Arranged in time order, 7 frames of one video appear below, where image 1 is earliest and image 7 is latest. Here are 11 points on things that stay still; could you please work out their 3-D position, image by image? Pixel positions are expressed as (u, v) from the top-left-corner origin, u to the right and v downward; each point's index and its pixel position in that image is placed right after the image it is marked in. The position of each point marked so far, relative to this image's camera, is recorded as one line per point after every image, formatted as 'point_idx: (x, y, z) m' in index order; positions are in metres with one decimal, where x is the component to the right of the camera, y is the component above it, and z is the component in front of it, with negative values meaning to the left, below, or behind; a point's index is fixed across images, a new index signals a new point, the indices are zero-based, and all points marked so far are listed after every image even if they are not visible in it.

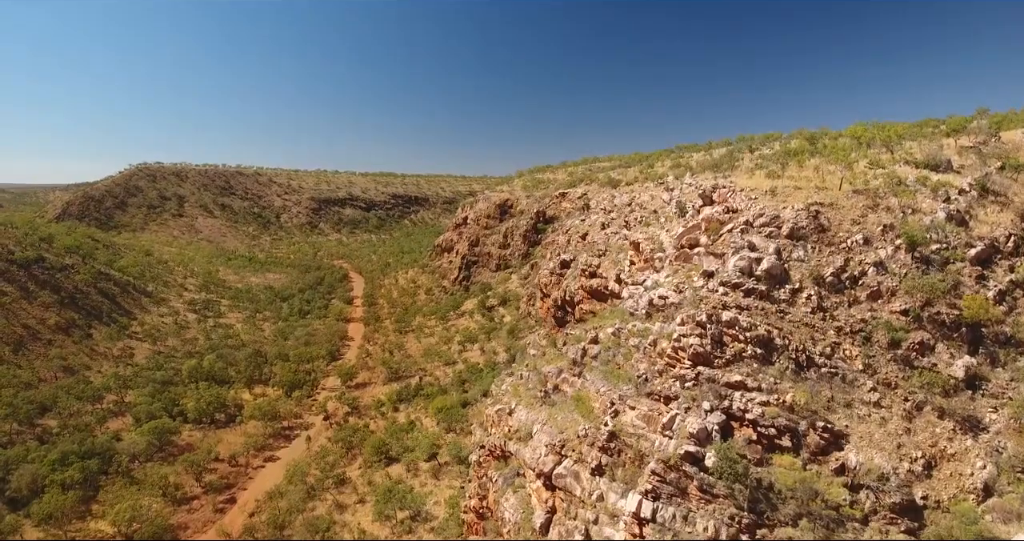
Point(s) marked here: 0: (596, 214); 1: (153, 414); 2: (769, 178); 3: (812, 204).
0: (+3.0, +2.0, +15.6) m
1: (-14.1, -5.7, +17.1) m
2: (+6.1, +2.1, +10.3) m
3: (+5.9, +1.2, +8.7) m
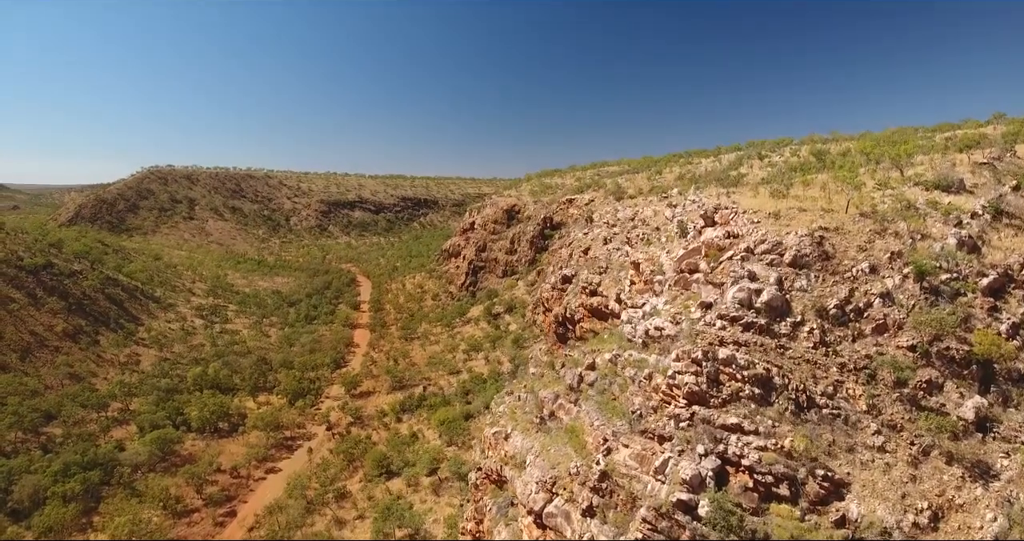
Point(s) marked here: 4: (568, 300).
0: (+3.1, +1.5, +15.4) m
1: (-14.1, -6.1, +17.2) m
2: (+6.1, +1.7, +10.1) m
3: (+5.9, +0.7, +8.4) m
4: (+1.6, -0.9, +12.6) m
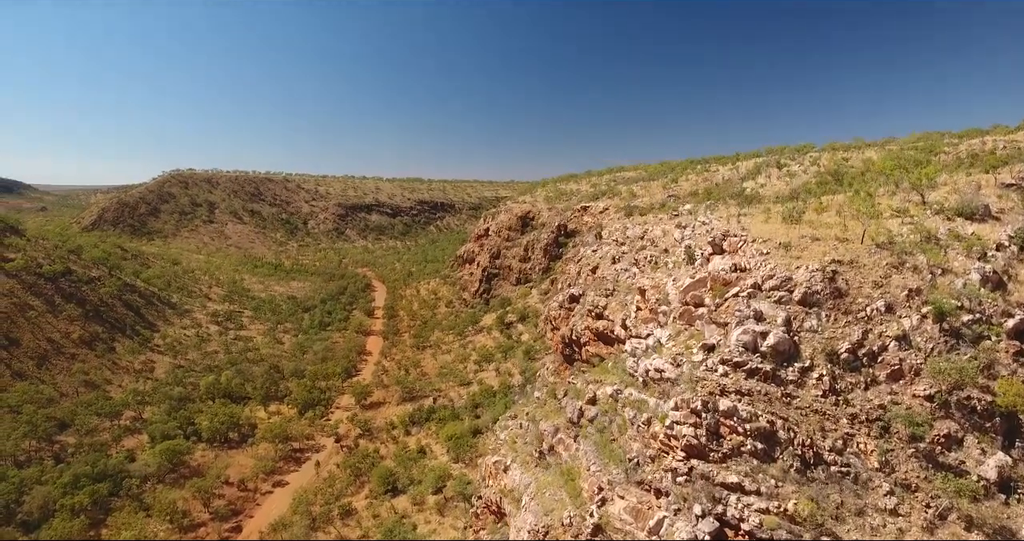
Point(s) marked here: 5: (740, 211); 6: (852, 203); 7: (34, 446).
0: (+3.3, +0.9, +15.2) m
1: (-13.8, -6.5, +17.4) m
2: (+6.2, +1.1, +9.8) m
3: (+5.9, +0.1, +8.1) m
4: (+1.8, -1.5, +12.4) m
5: (+6.2, +1.6, +11.8) m
6: (+8.0, +1.6, +10.3) m
7: (-16.7, -6.1, +15.1) m
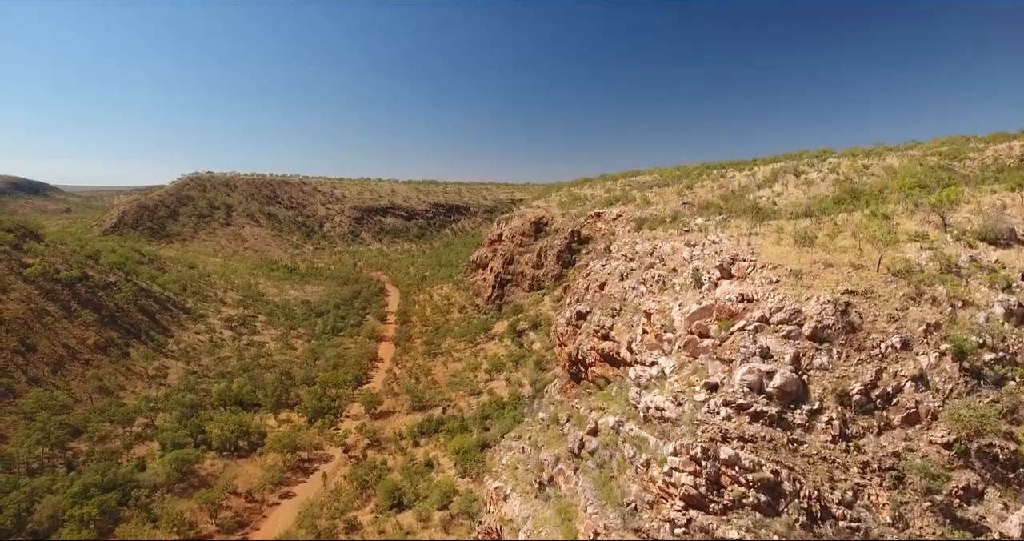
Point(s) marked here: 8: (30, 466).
0: (+3.6, +0.4, +15.0) m
1: (-13.6, -6.9, +17.7) m
2: (+6.3, +0.5, +9.5) m
3: (+5.9, -0.4, +7.8) m
4: (+1.9, -2.0, +12.2) m
5: (+6.4, +1.1, +11.5) m
6: (+8.1, +1.0, +9.9) m
7: (-16.5, -6.5, +15.5) m
8: (-16.9, -6.8, +15.1) m
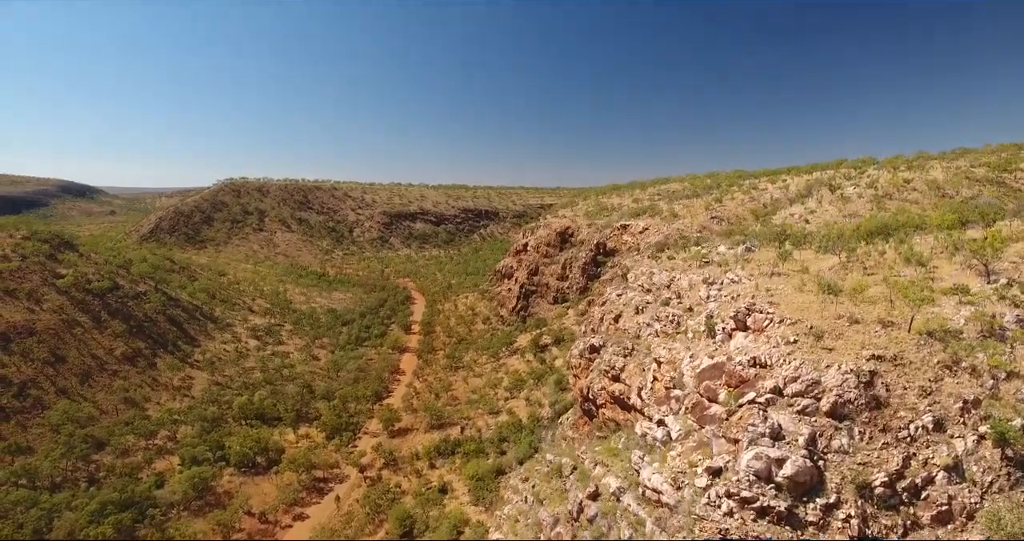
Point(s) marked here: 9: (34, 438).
0: (+4.0, -0.7, +14.5) m
1: (-13.1, -7.7, +18.1) m
2: (+6.4, -0.4, +8.9) m
3: (+5.9, -1.3, +7.2) m
4: (+2.2, -2.9, +11.8) m
5: (+6.6, +0.1, +10.9) m
6: (+8.3, +0.1, +9.2) m
7: (-16.2, -7.2, +16.0) m
8: (-16.6, -7.6, +15.7) m
9: (-20.1, -7.0, +18.2) m
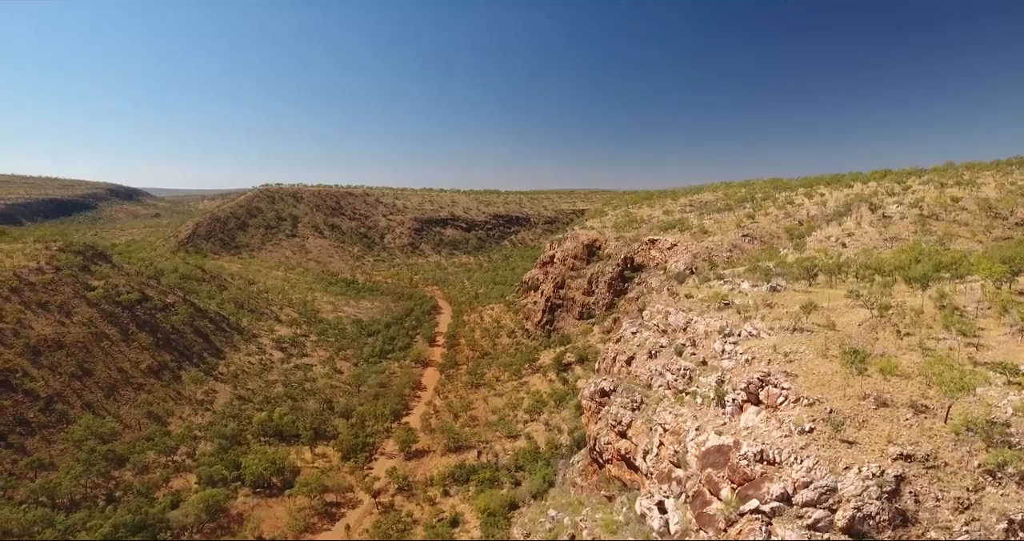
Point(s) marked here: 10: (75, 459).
0: (+4.3, -1.9, +13.8) m
1: (-12.6, -8.7, +18.4) m
2: (+6.3, -1.6, +8.1) m
3: (+5.8, -2.4, +6.5) m
4: (+2.3, -4.1, +11.2) m
5: (+6.7, -1.1, +10.1) m
6: (+8.2, -1.1, +8.3) m
7: (-15.8, -8.1, +16.6) m
8: (-16.2, -8.5, +16.2) m
9: (-19.7, -7.9, +19.0) m
10: (-18.0, -7.8, +18.1) m
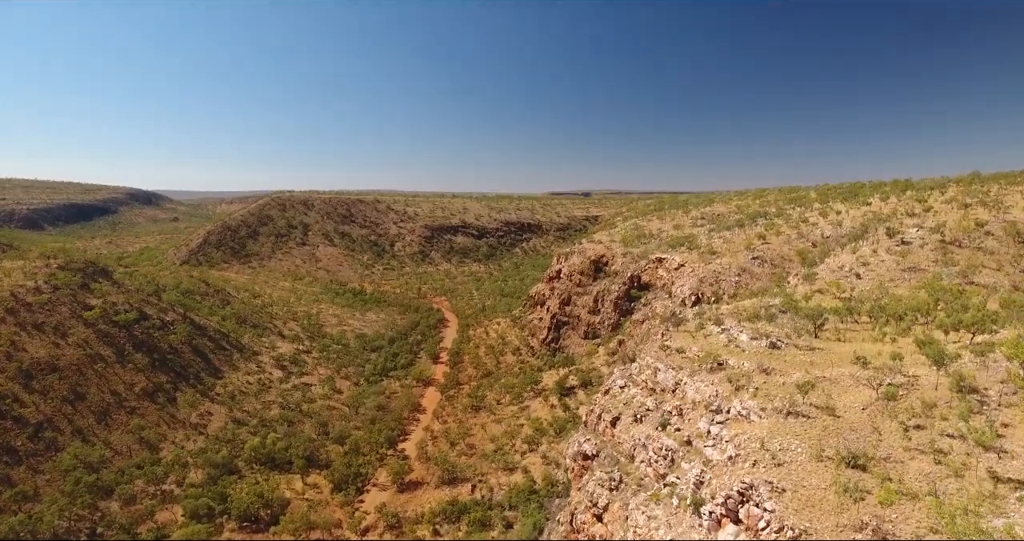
0: (+3.8, -3.4, +13.1) m
1: (-13.1, -10.2, +17.9) m
2: (+5.7, -3.1, +7.3) m
3: (+5.0, -3.9, +5.6) m
4: (+1.6, -5.6, +10.5) m
5: (+6.1, -2.6, +9.3) m
6: (+7.6, -2.7, +7.4) m
7: (-16.3, -9.5, +16.2) m
8: (-16.8, -9.8, +15.8) m
9: (-20.1, -9.3, +18.7) m
10: (-18.4, -9.2, +17.8) m
